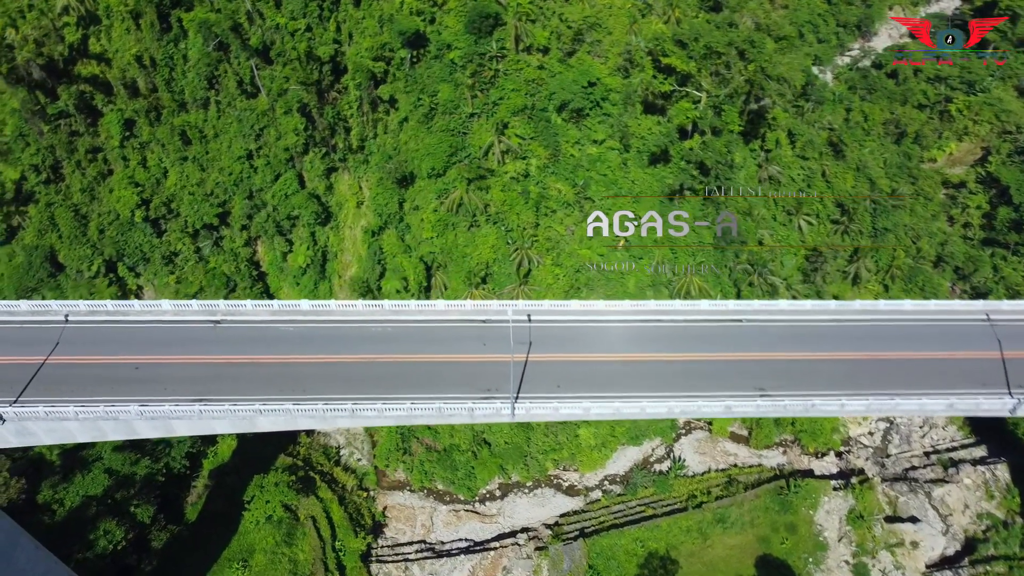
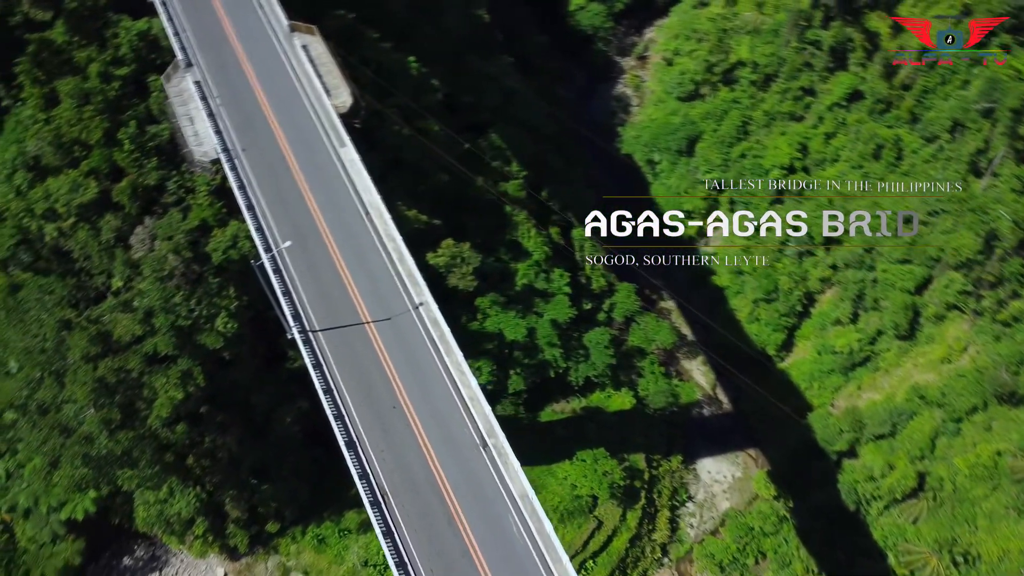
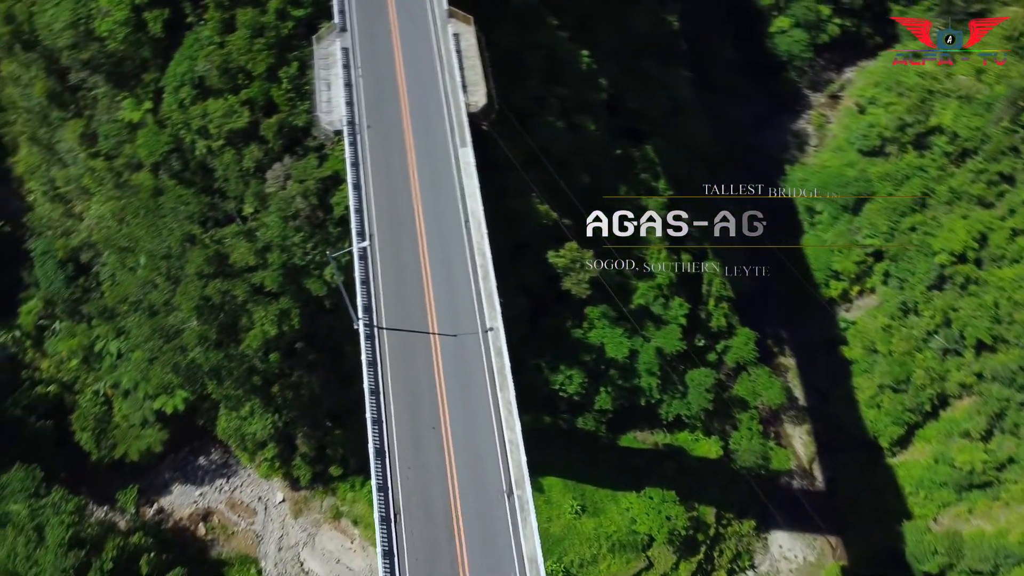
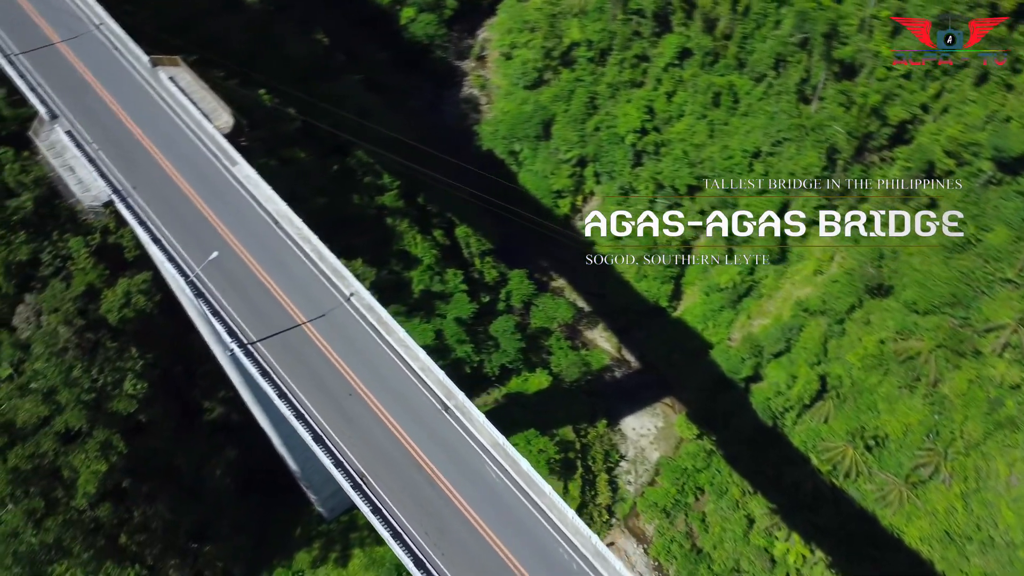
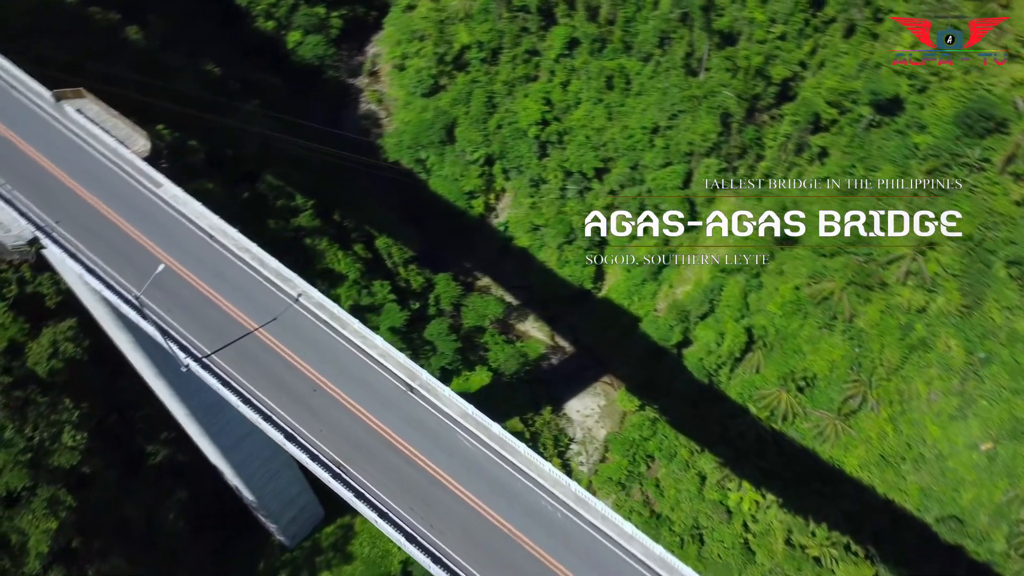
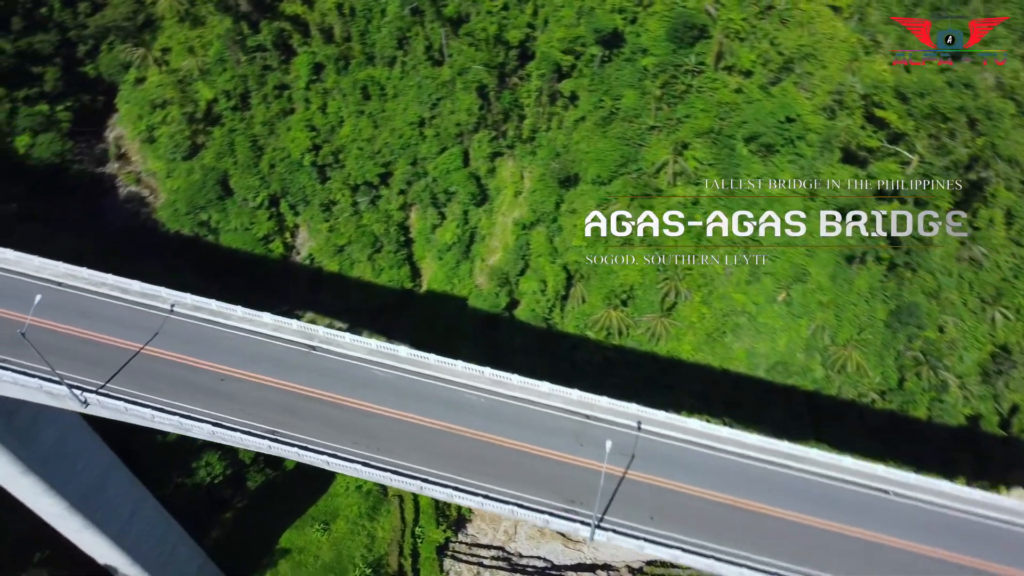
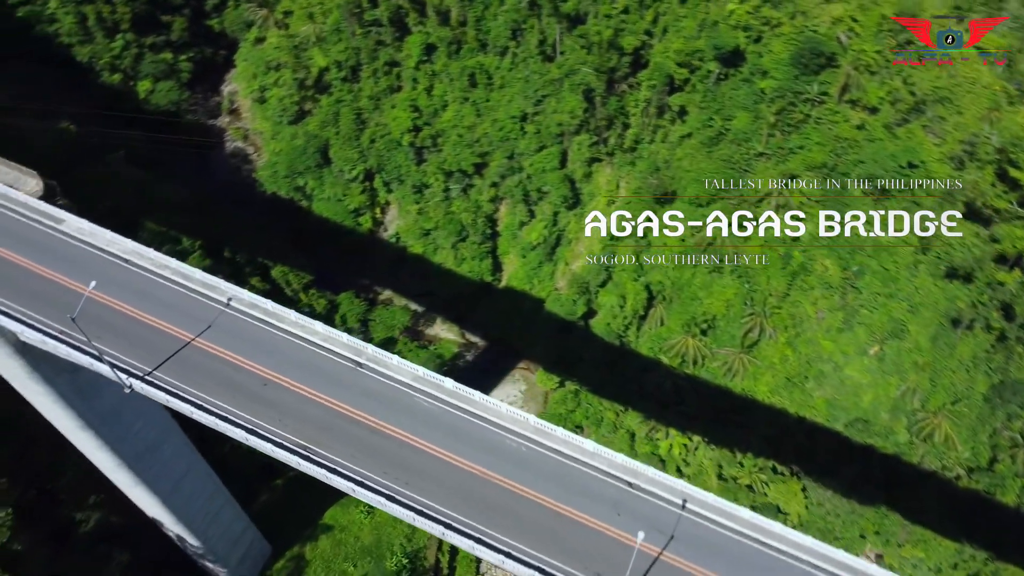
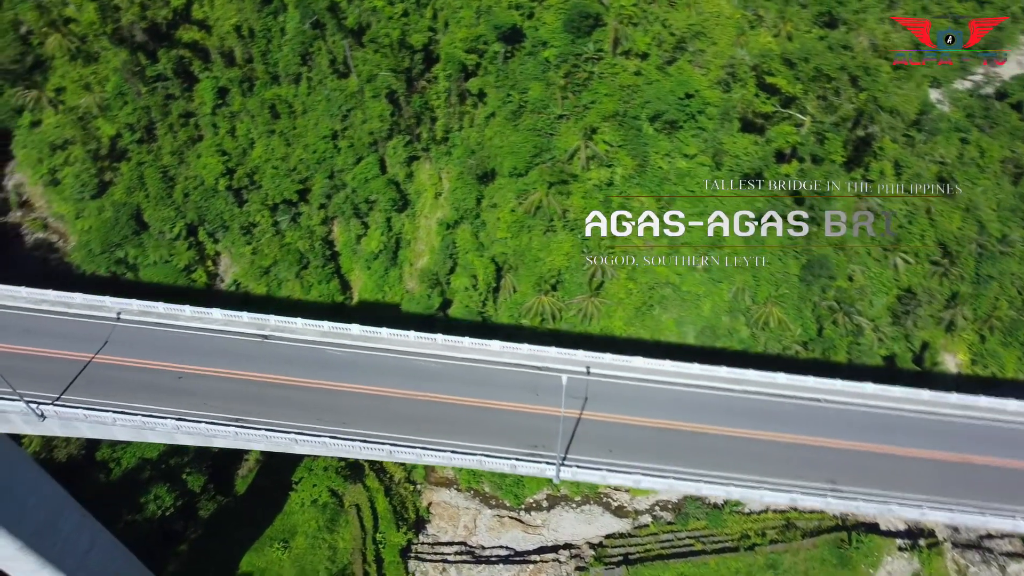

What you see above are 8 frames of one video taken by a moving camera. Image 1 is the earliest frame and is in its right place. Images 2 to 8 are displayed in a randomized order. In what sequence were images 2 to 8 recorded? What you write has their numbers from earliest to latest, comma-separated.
8, 6, 7, 5, 4, 2, 3
